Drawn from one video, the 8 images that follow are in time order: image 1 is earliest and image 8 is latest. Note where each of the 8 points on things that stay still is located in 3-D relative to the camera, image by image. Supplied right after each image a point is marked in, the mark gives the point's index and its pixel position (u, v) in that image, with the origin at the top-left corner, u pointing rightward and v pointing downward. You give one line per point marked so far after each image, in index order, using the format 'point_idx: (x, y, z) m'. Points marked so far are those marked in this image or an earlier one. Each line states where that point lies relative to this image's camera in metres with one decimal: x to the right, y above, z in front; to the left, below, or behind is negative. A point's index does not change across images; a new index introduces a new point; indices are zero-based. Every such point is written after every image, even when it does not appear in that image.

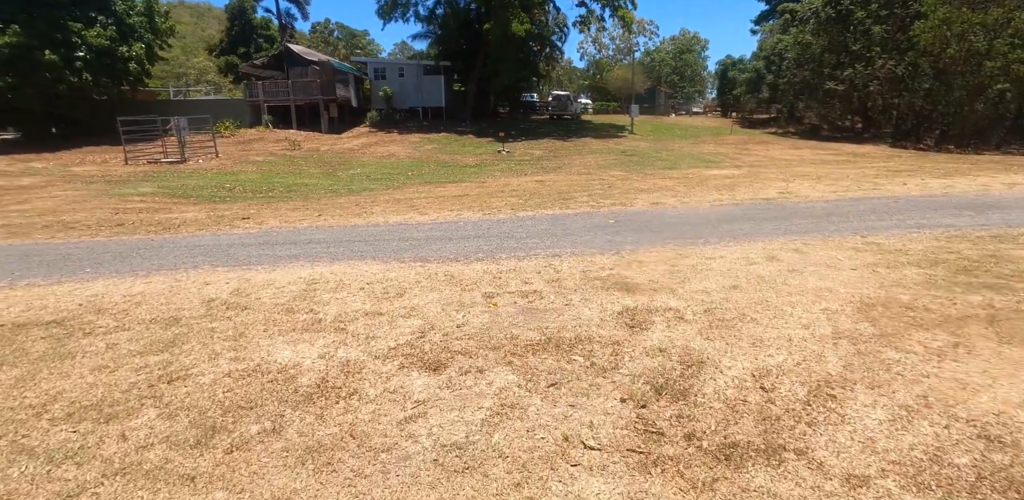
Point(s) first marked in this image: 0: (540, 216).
0: (+0.5, +0.6, +8.5) m
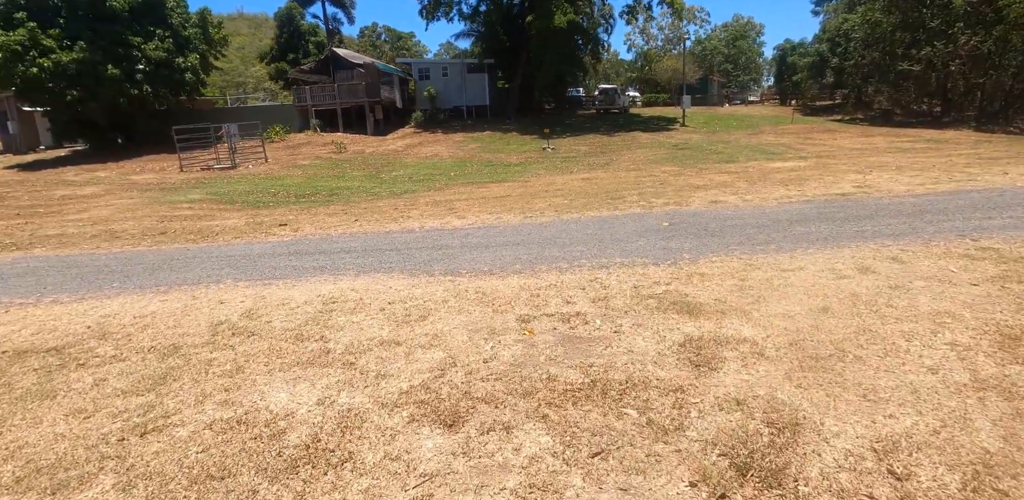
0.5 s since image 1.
0: (+1.1, +0.5, +7.8) m
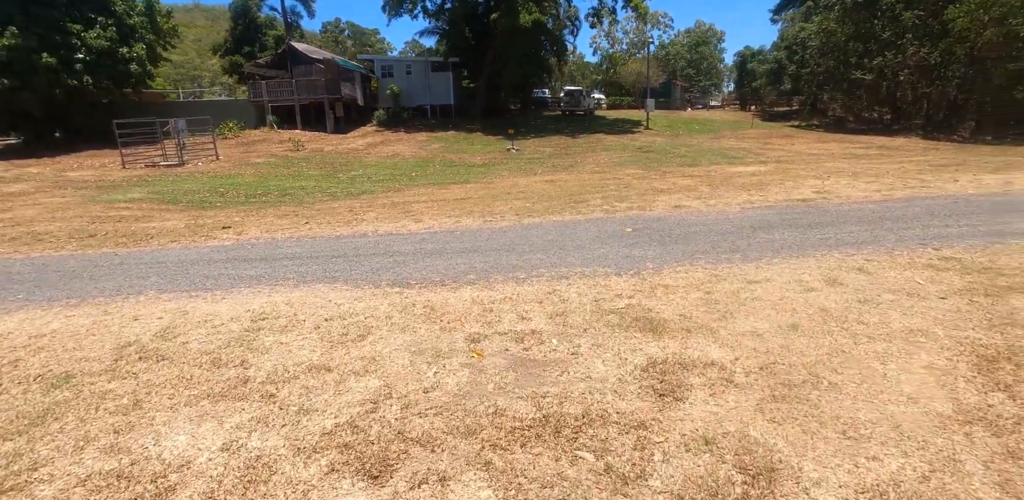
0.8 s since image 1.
0: (+0.5, +0.4, +7.6) m
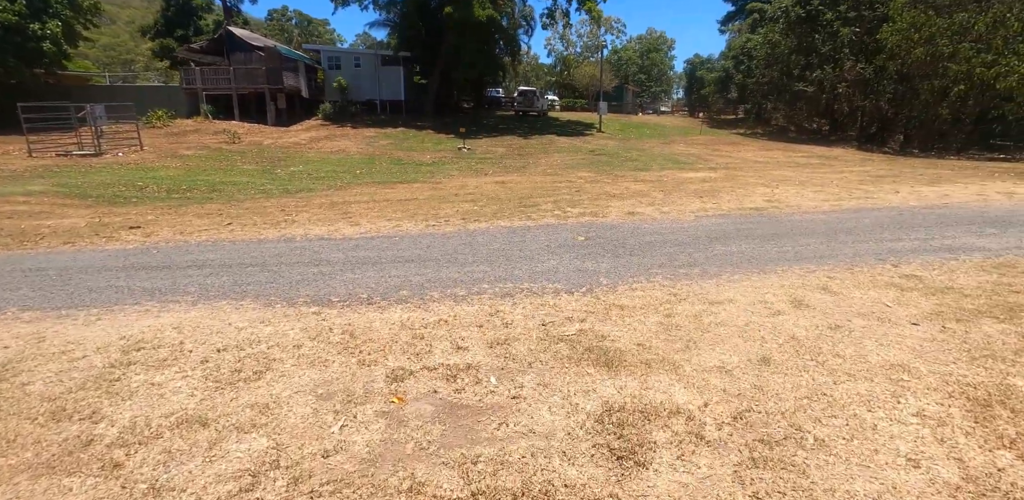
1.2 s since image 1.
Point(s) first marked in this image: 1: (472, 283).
0: (-0.2, +0.3, +7.0) m
1: (-0.3, -0.3, +4.4) m
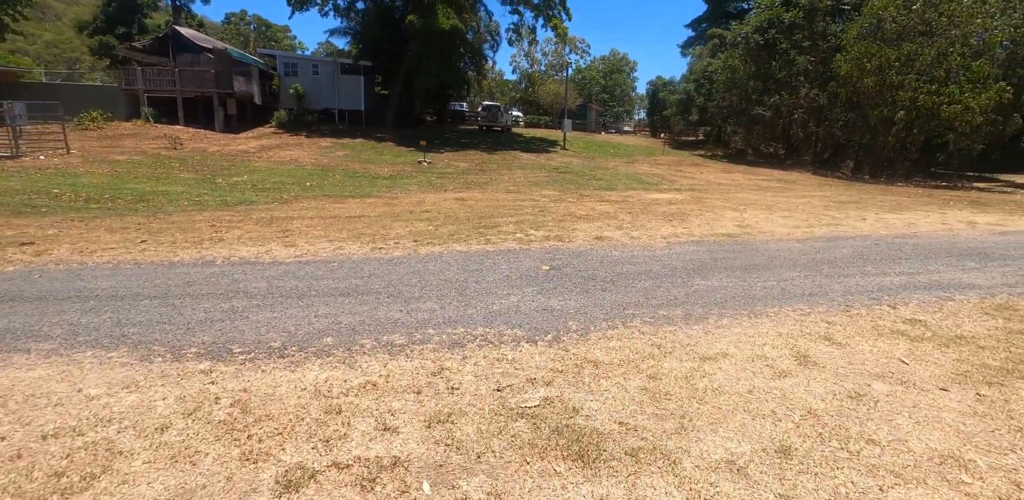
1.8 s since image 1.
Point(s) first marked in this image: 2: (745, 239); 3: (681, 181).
0: (-0.8, -0.1, +6.3) m
1: (-0.7, -0.6, +3.6) m
2: (+3.5, +0.2, +7.8) m
3: (+6.1, +2.5, +18.4) m
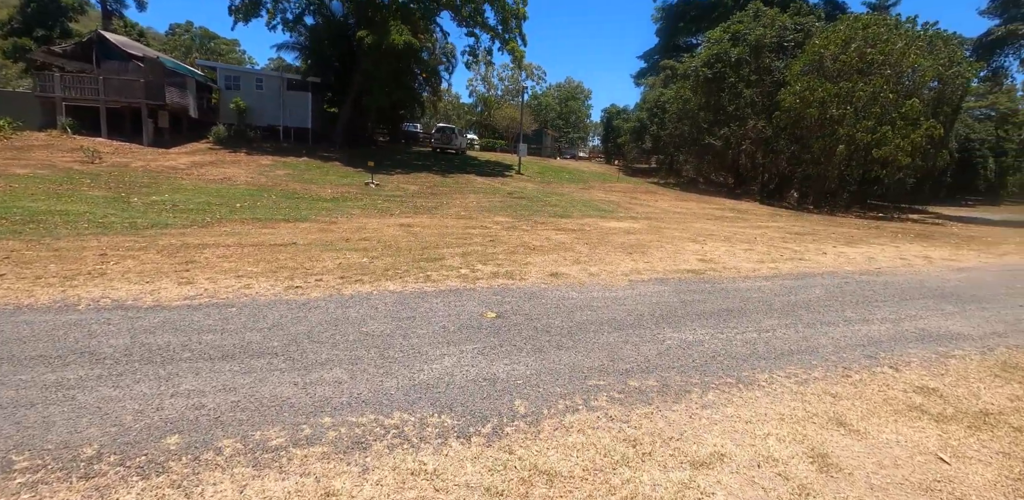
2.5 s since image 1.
0: (-1.4, -0.5, +5.3) m
1: (-1.1, -0.9, +2.6) m
2: (+2.8, -0.4, +7.2) m
3: (+4.4, +1.5, +18.1) m
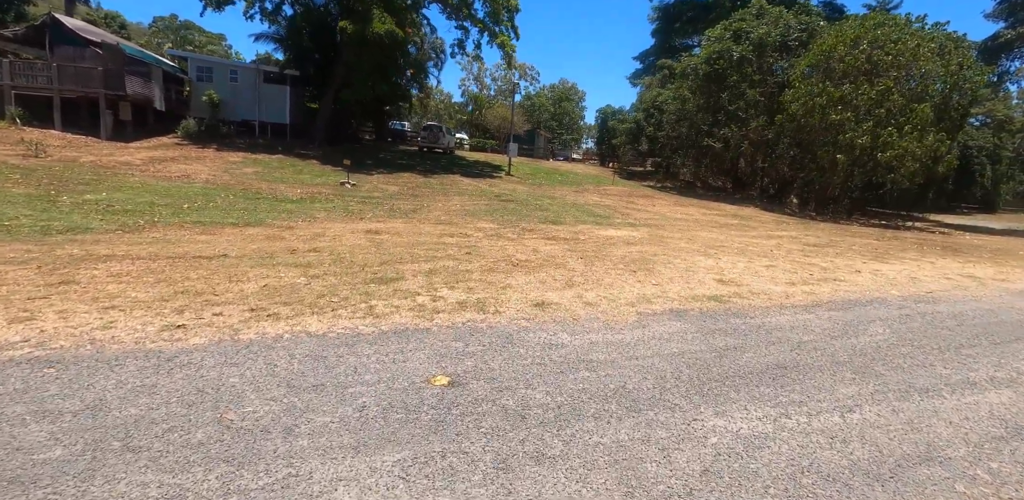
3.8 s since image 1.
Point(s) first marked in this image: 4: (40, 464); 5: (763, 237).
0: (-1.6, -0.7, +3.7) m
1: (-1.3, -1.0, +1.1) m
2: (+2.5, -0.6, +5.7) m
3: (+4.0, +1.2, +16.6) m
4: (-1.9, -0.9, +2.2) m
5: (+6.4, +0.3, +13.1) m
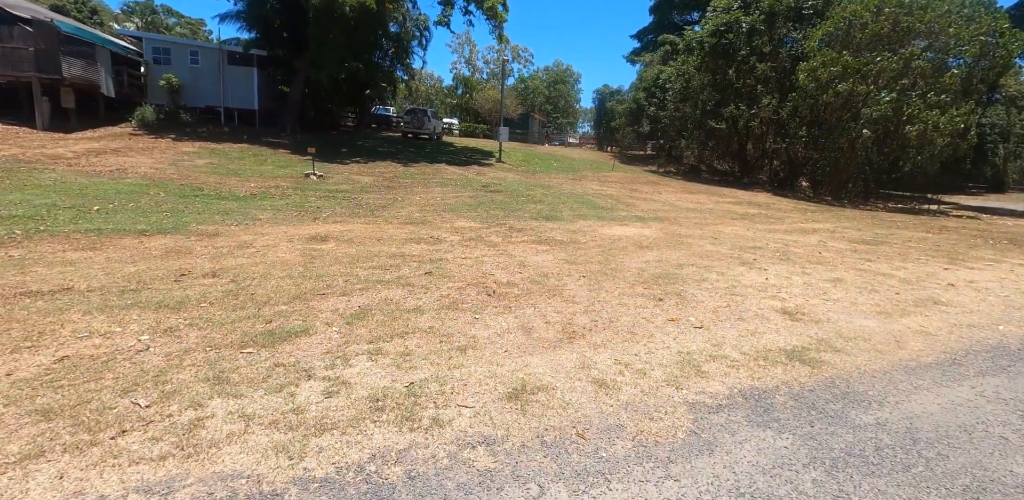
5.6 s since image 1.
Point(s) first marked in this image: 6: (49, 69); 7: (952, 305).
0: (-1.9, -1.0, +1.6) m
1: (-1.5, -1.4, -1.0) m
2: (+2.3, -0.8, +3.5) m
3: (+3.7, +1.3, +14.4) m
4: (-2.2, -1.3, 0.0) m
5: (+6.1, +0.4, +10.9) m
6: (-16.5, +6.4, +18.2) m
7: (+4.8, -0.6, +5.6) m
